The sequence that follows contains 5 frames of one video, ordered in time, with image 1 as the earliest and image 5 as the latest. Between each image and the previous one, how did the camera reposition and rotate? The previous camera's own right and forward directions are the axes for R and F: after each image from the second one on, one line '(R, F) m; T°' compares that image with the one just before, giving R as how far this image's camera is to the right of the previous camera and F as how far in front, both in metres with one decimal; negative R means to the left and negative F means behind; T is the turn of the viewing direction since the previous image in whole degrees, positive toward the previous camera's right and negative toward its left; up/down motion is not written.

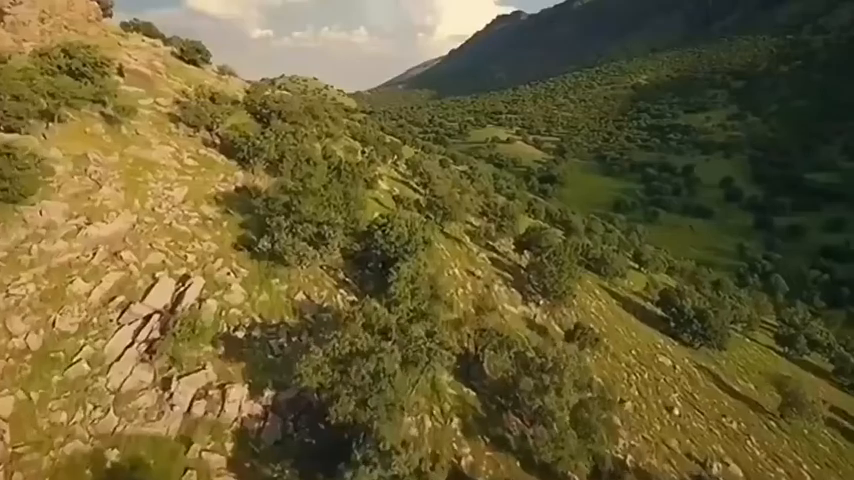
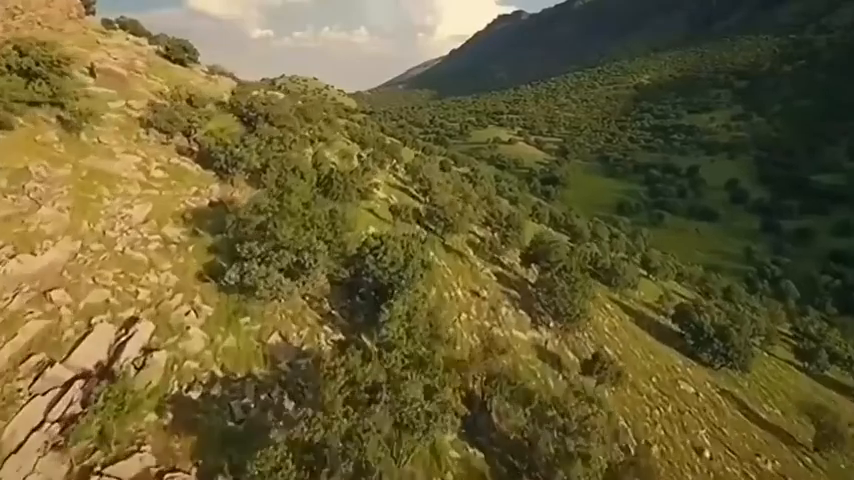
(0.0, +2.2) m; 0°
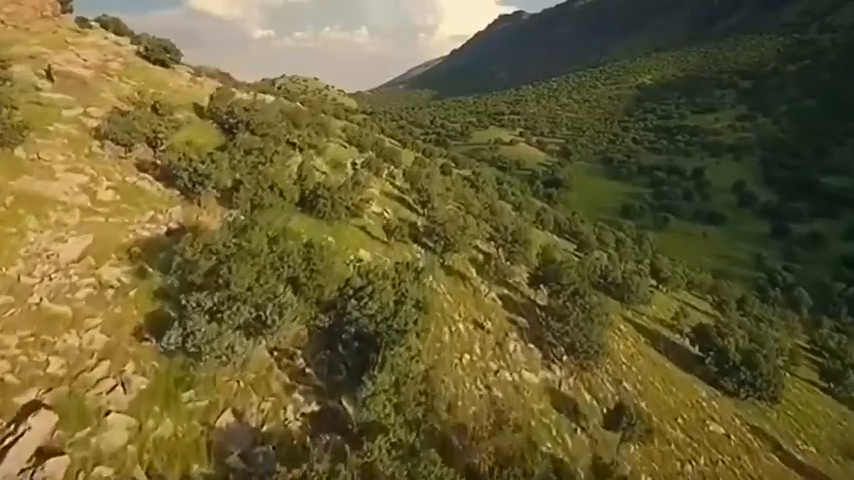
(0.0, +2.5) m; 0°
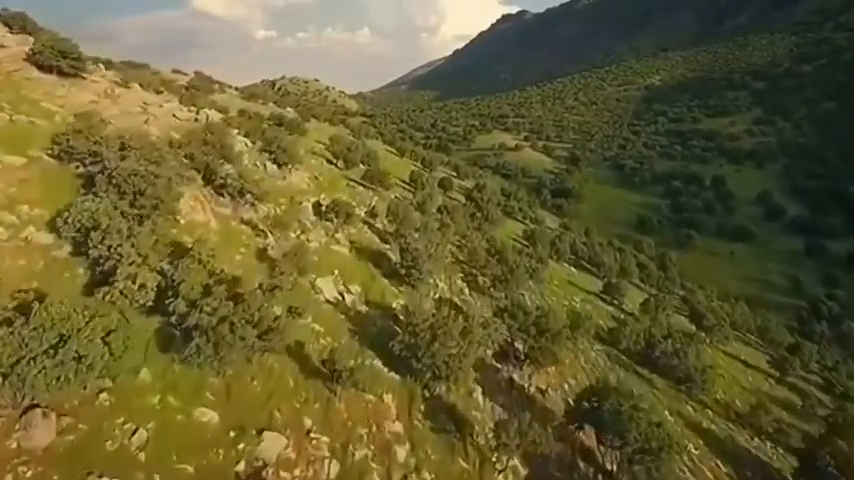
(+0.3, +9.2) m; 0°
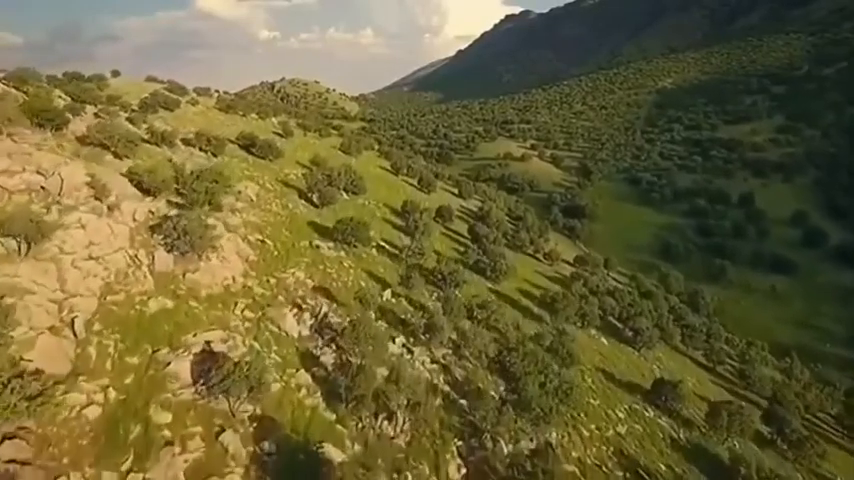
(+0.4, +11.4) m; 0°
